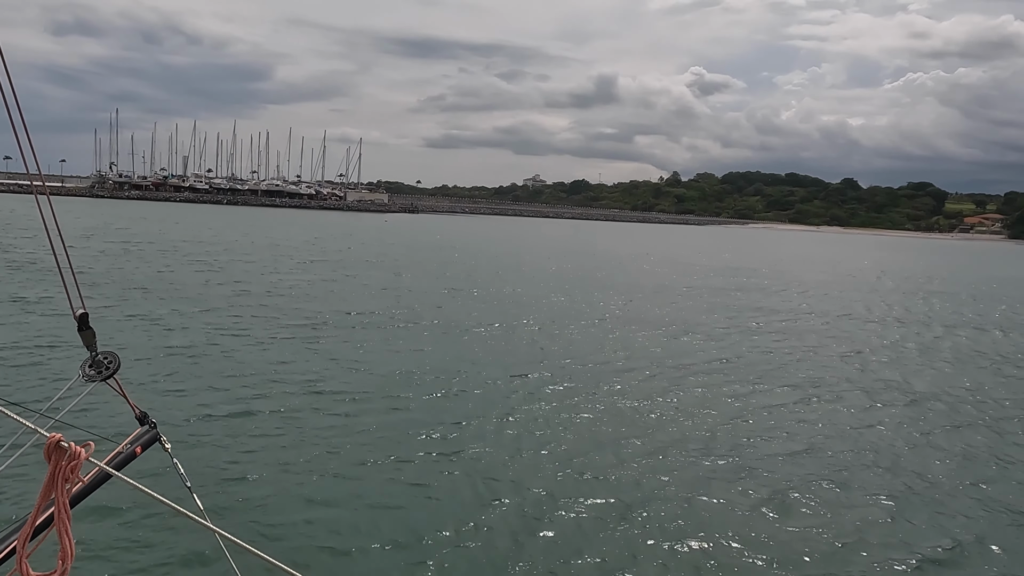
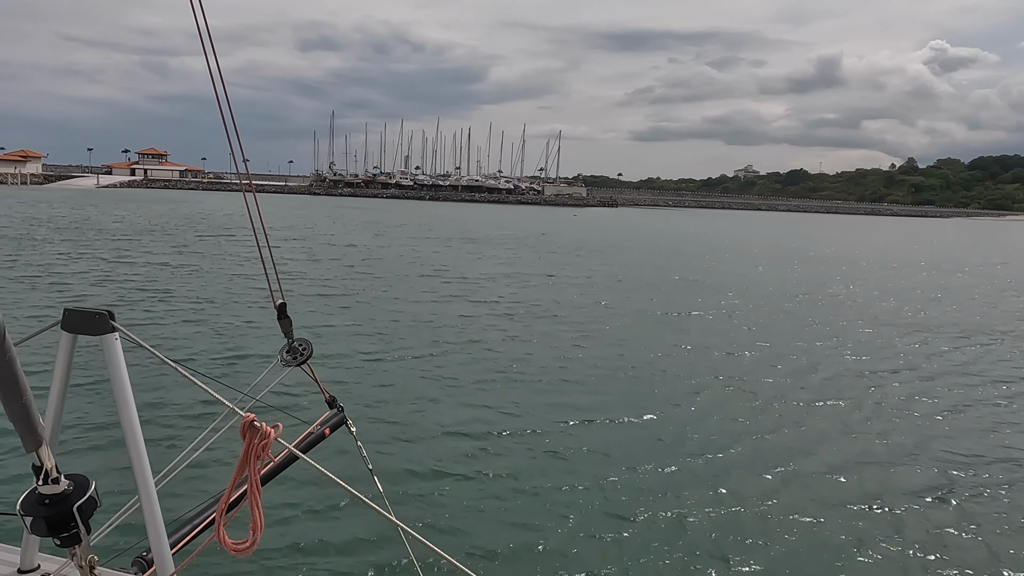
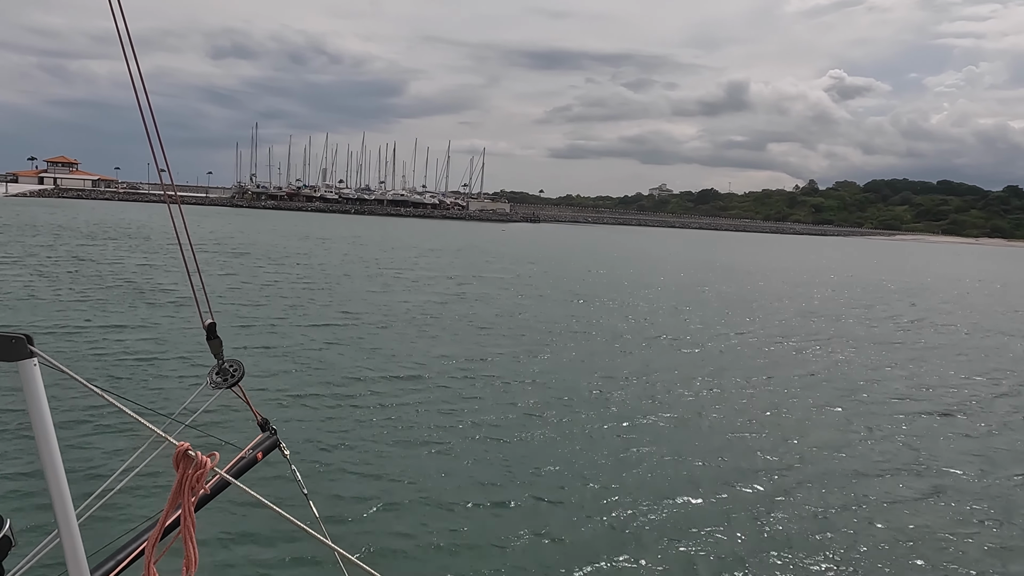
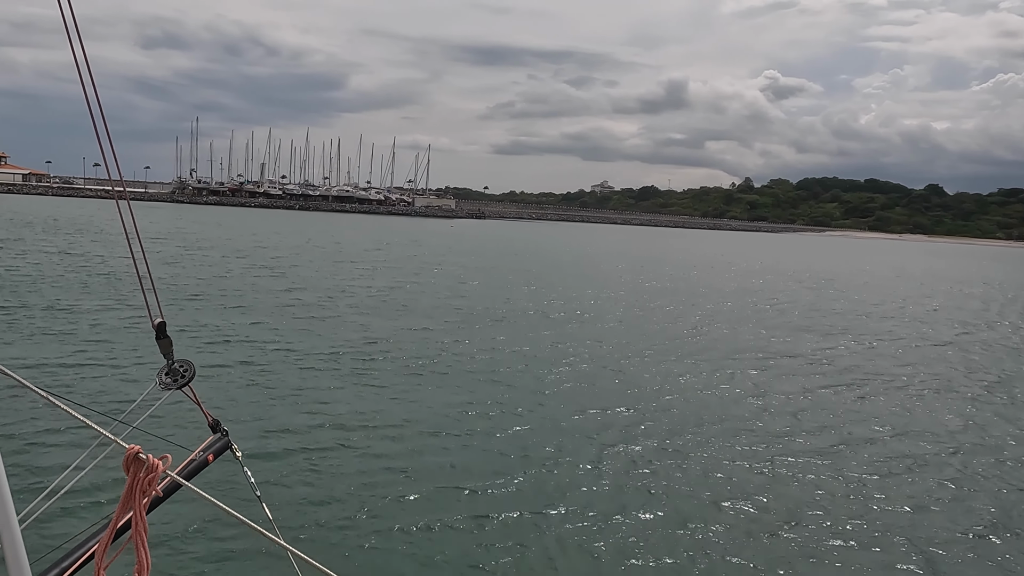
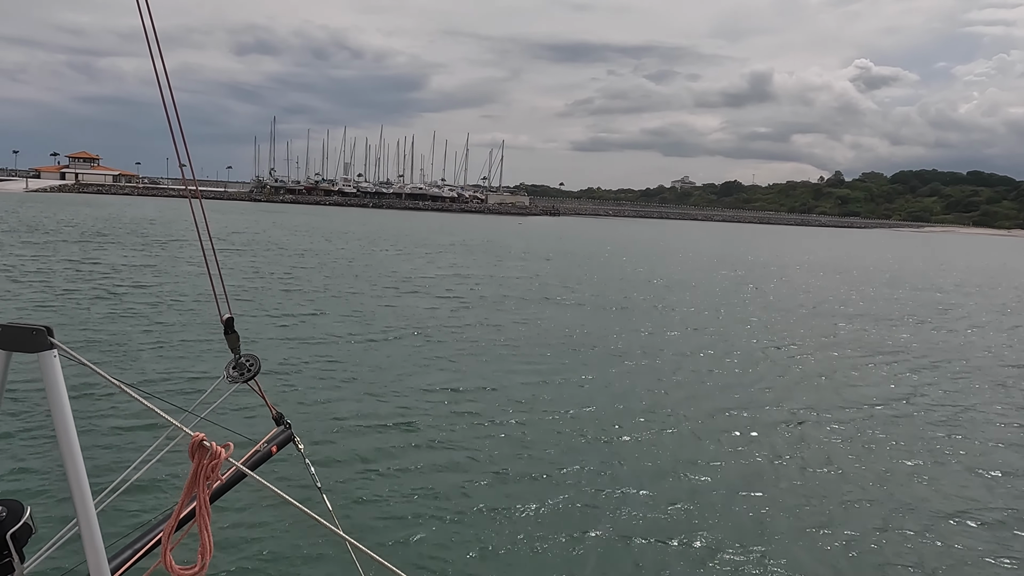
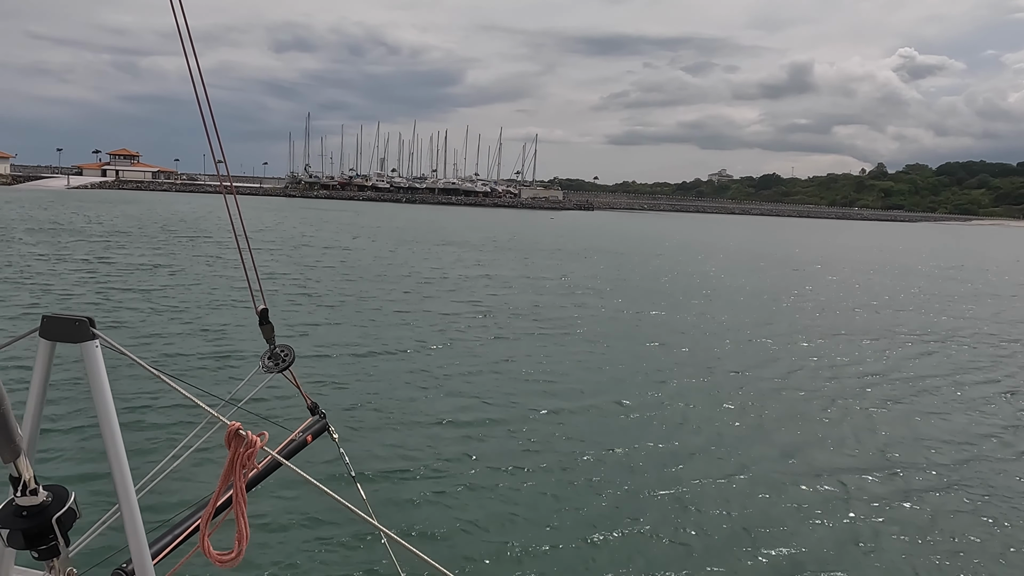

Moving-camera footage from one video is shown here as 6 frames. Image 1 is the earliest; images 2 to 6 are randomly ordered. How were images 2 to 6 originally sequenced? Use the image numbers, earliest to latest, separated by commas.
4, 3, 5, 6, 2
